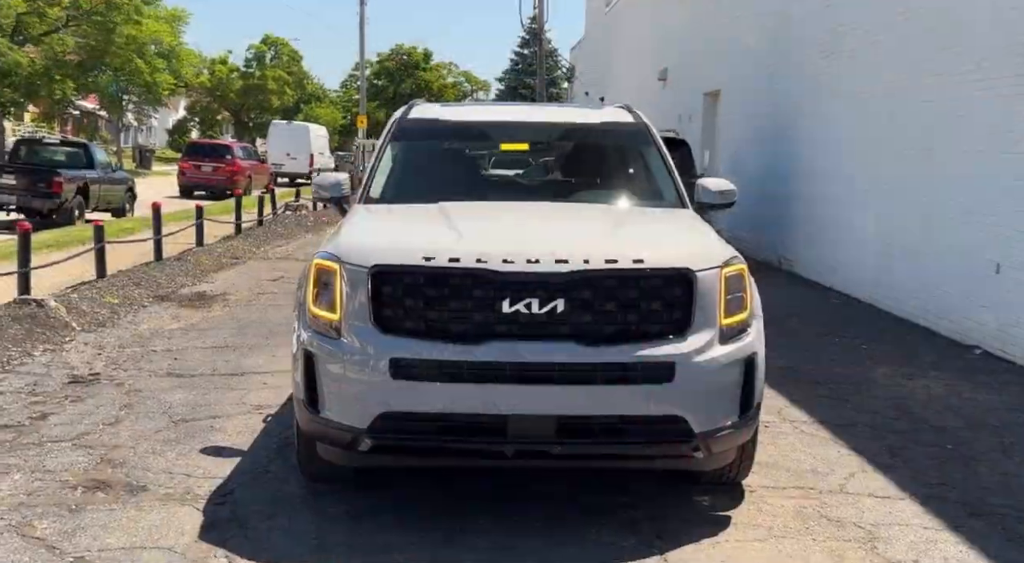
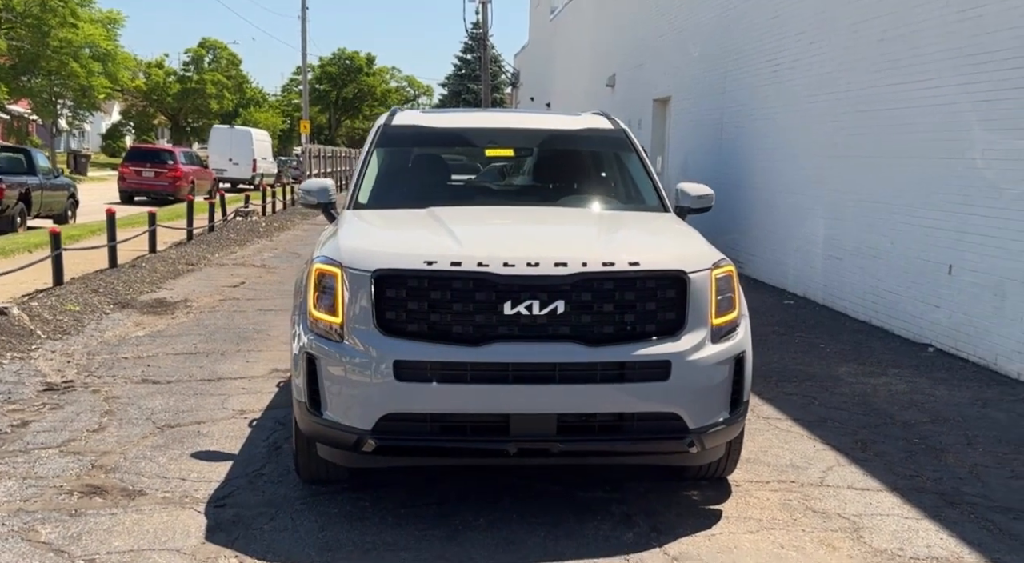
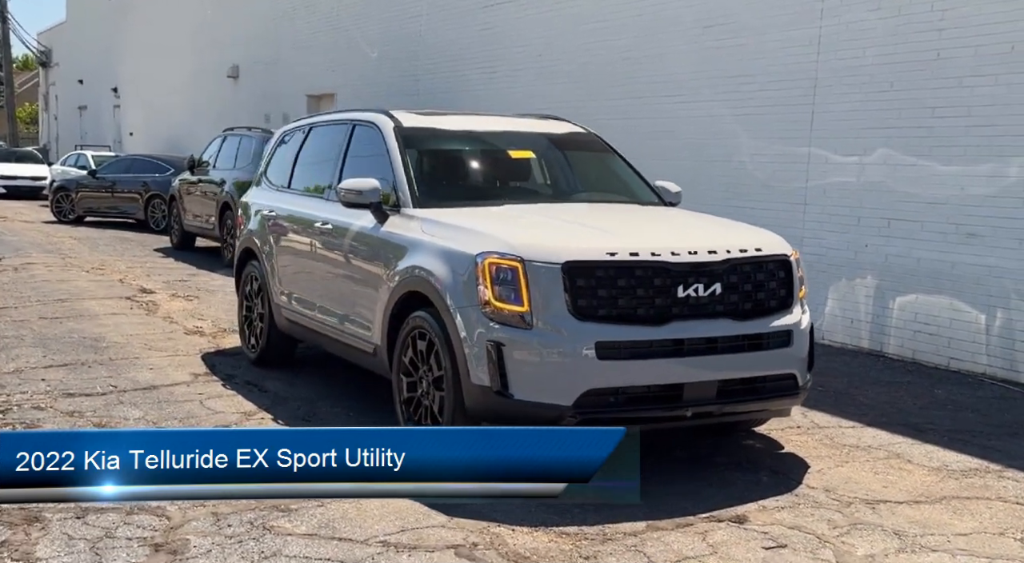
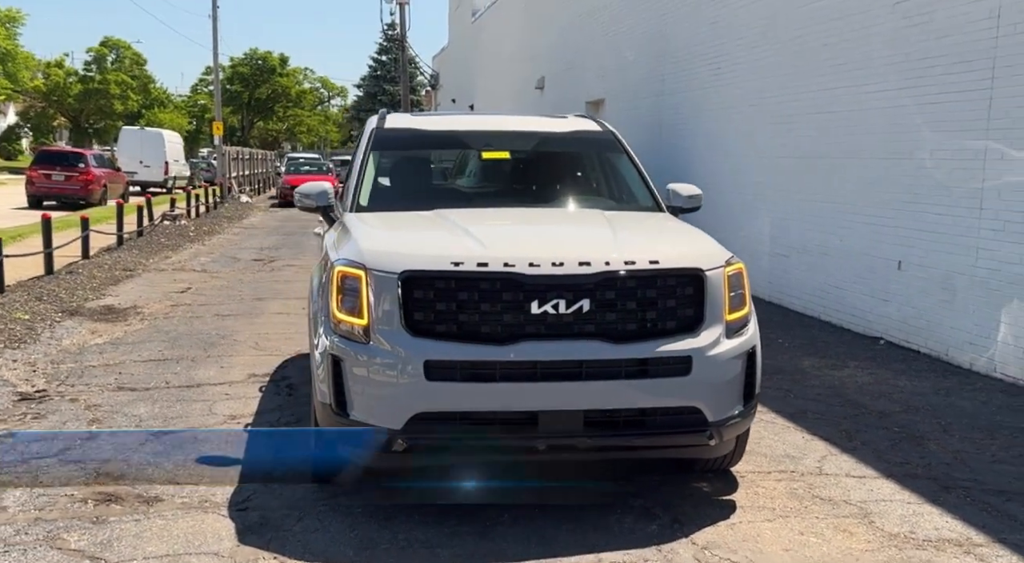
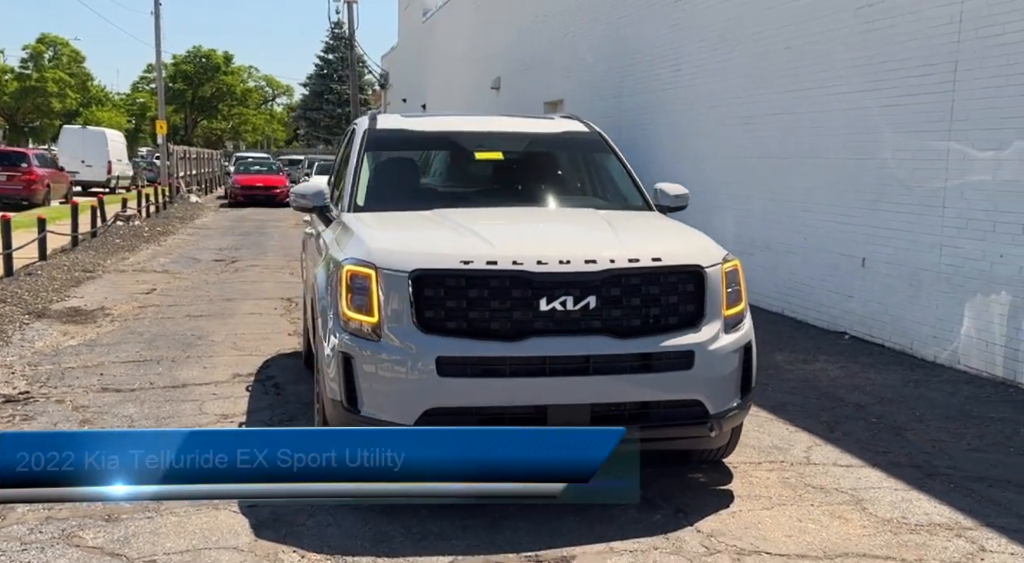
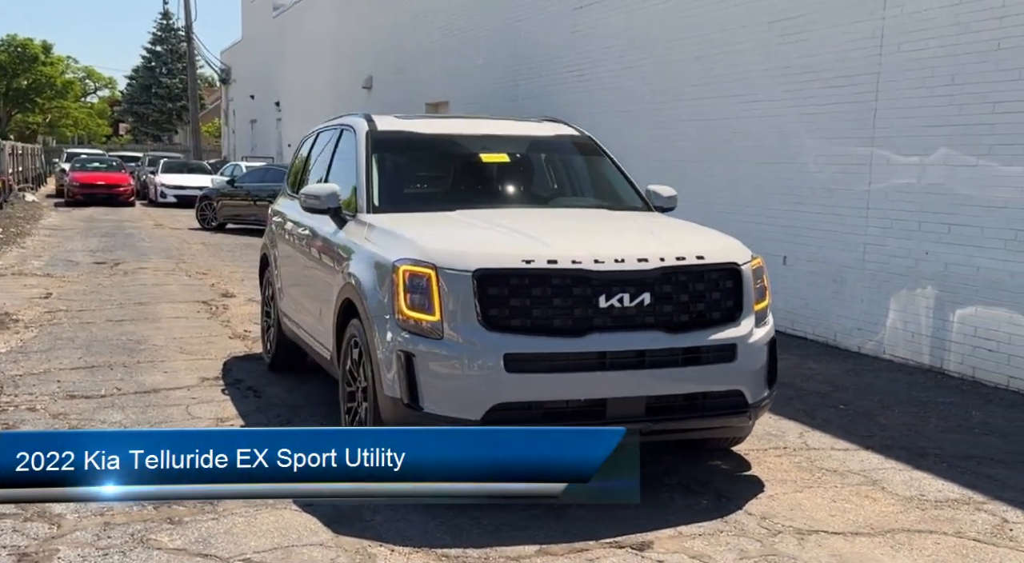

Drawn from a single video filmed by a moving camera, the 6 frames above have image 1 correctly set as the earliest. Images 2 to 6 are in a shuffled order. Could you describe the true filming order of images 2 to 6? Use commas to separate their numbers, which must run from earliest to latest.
2, 4, 5, 6, 3
